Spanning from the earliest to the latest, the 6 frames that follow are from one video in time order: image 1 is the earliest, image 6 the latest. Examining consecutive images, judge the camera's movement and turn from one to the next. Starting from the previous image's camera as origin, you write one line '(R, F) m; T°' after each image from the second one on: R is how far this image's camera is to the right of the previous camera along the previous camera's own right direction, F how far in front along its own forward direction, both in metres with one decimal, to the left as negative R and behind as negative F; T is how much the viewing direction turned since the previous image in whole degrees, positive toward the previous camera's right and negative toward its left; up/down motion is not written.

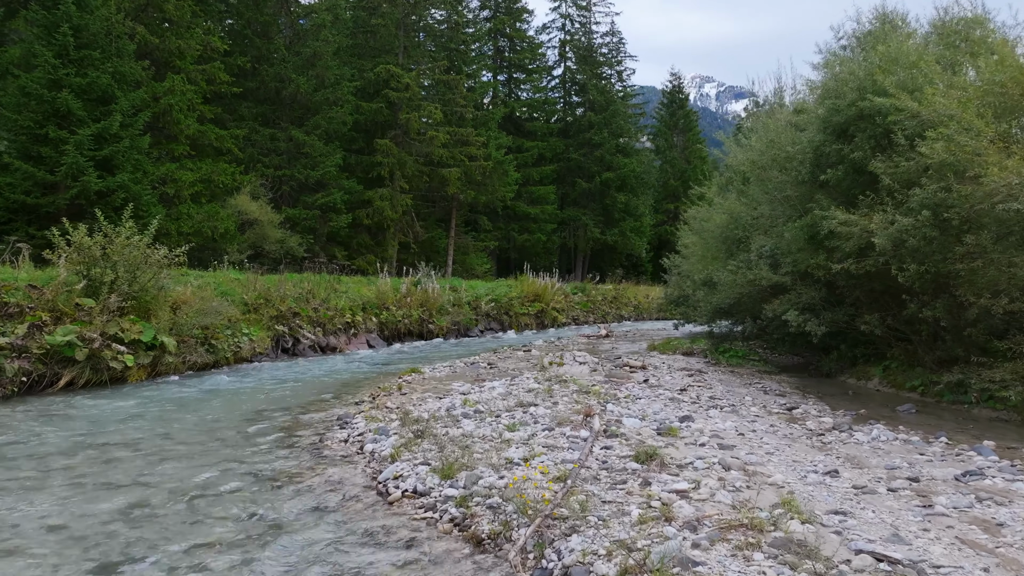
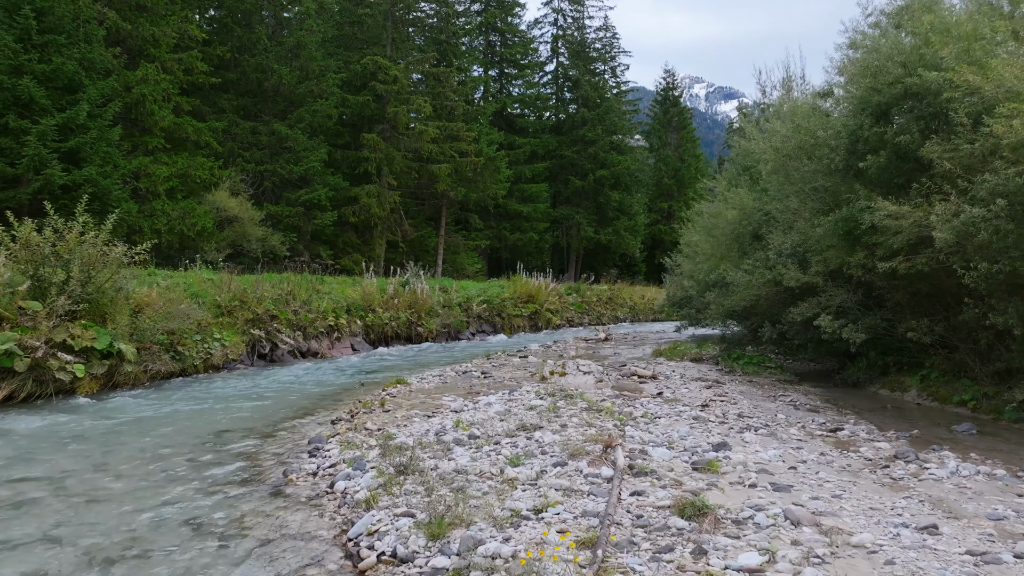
(-0.1, +1.0) m; +1°
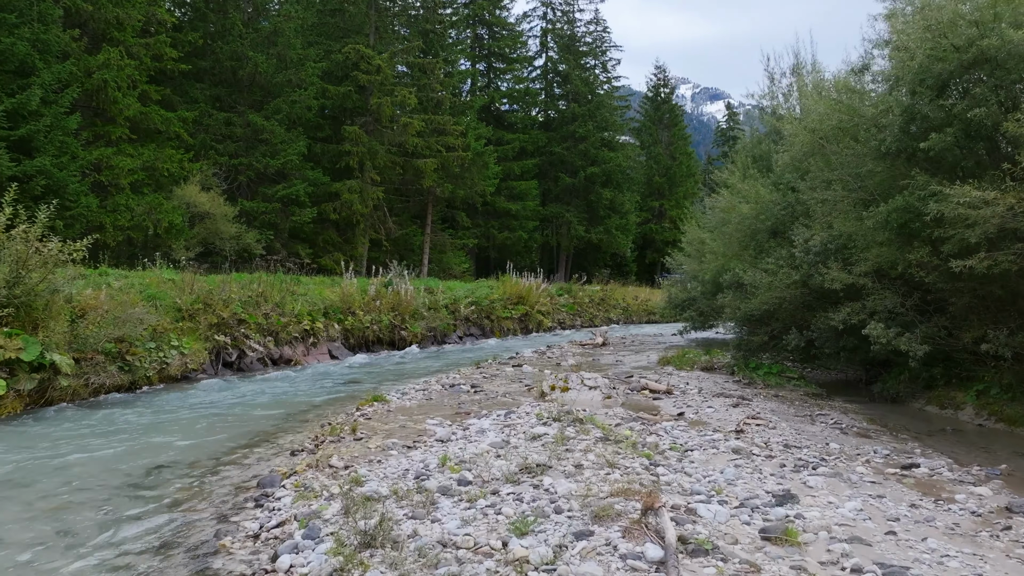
(-0.1, +1.2) m; +1°
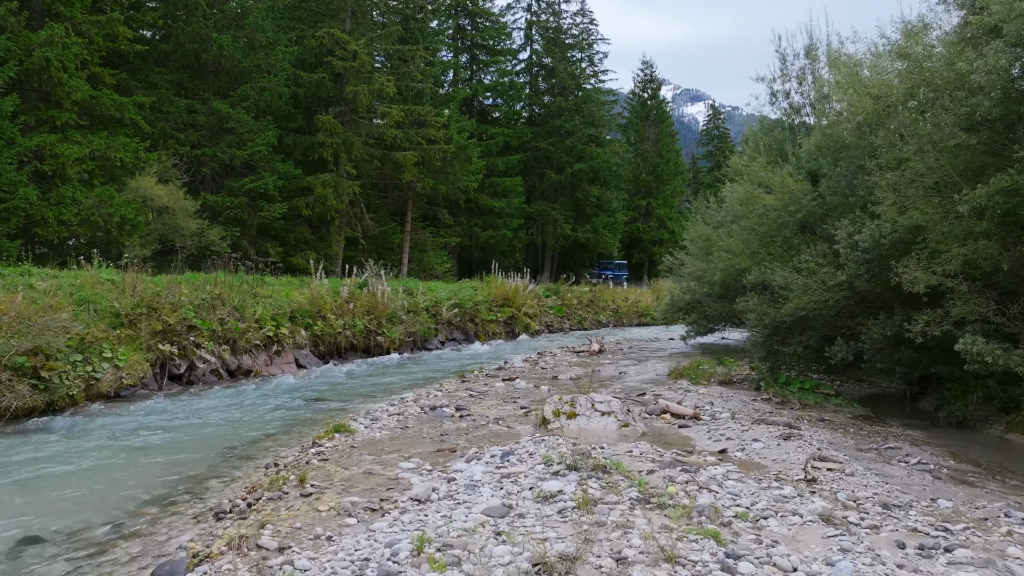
(-0.1, +1.5) m; +1°
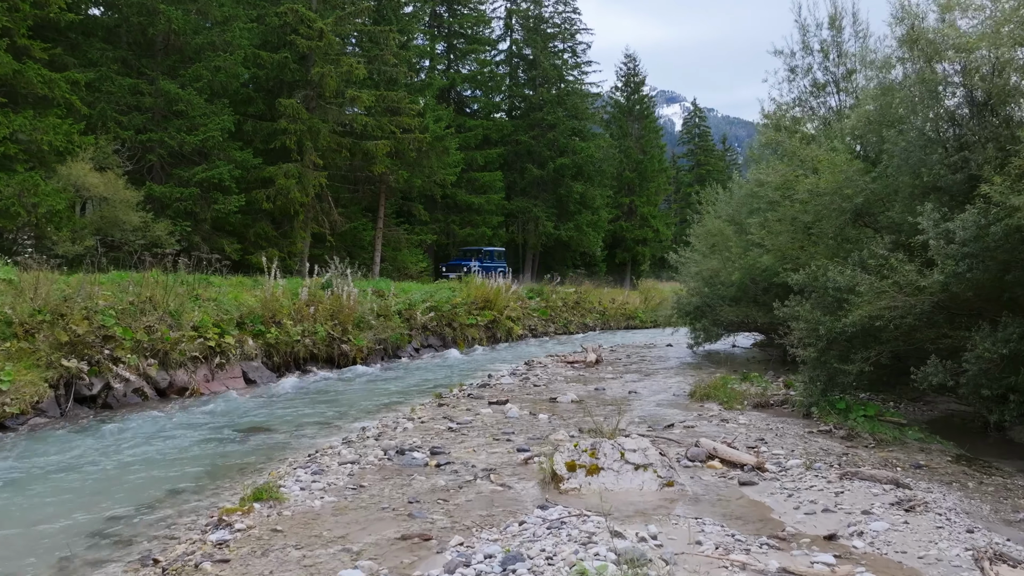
(-0.1, +1.9) m; +2°
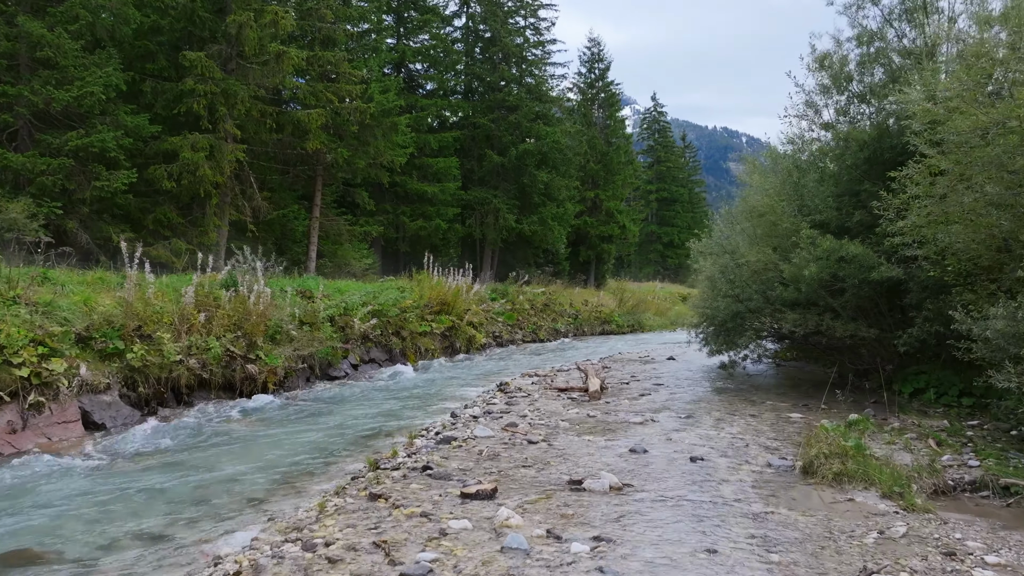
(-0.2, +3.6) m; +4°
